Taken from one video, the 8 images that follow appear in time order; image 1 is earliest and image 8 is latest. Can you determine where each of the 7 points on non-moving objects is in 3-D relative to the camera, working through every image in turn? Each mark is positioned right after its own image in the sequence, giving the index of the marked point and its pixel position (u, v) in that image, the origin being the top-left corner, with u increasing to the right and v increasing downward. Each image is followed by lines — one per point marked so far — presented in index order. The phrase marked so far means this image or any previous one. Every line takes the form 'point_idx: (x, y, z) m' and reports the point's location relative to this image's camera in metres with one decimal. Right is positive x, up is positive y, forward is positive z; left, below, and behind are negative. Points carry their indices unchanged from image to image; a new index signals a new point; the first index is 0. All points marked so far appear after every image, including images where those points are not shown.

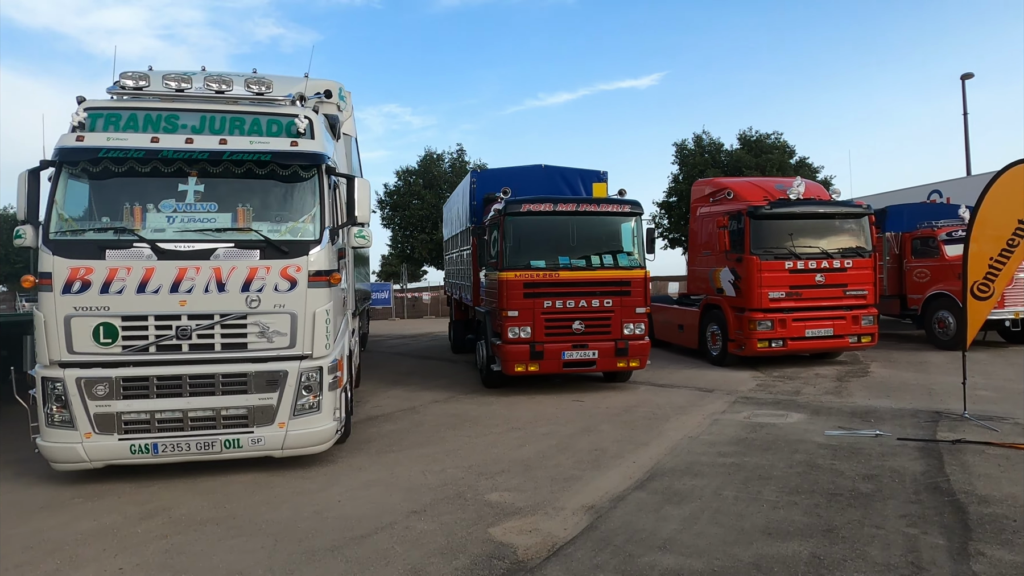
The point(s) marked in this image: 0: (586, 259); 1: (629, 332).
0: (+1.0, +0.4, +9.3) m
1: (+1.6, -0.6, +9.3) m
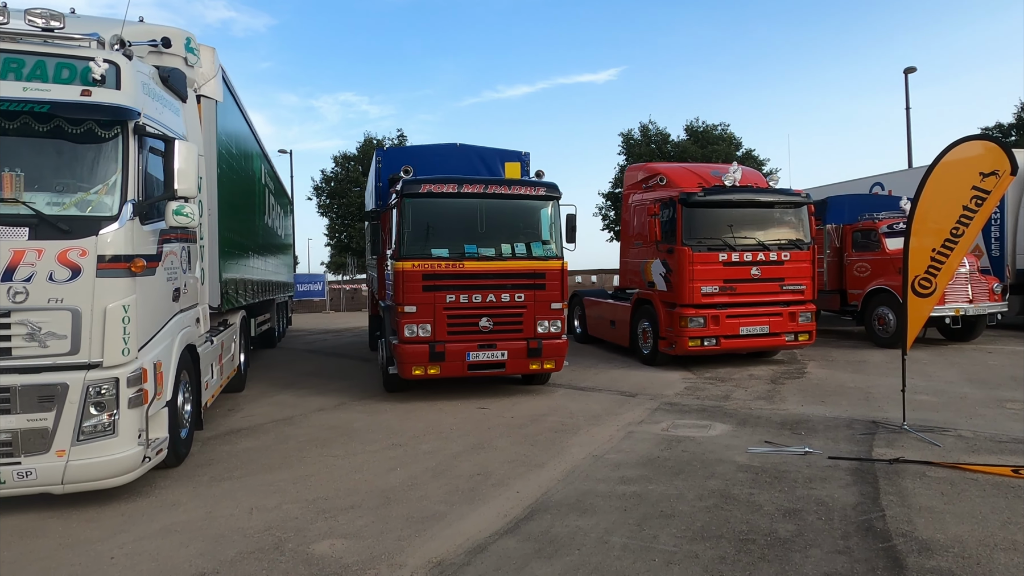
0: (-0.2, +0.5, +8.3) m
1: (+0.4, -0.5, +8.3) m
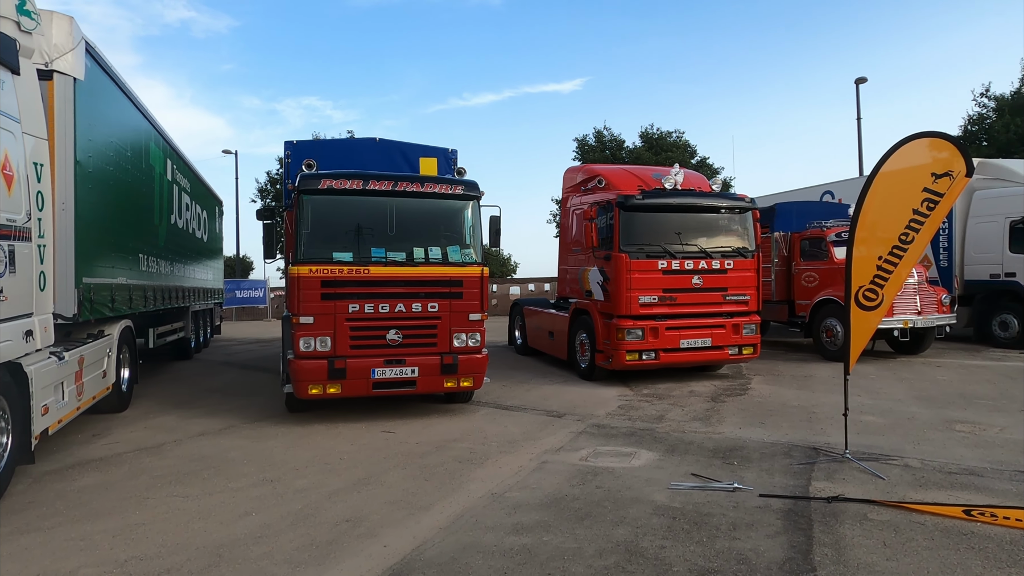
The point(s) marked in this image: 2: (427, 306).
0: (-1.2, +0.4, +7.4) m
1: (-0.6, -0.6, +7.5) m
2: (-0.9, -0.2, +7.4) m
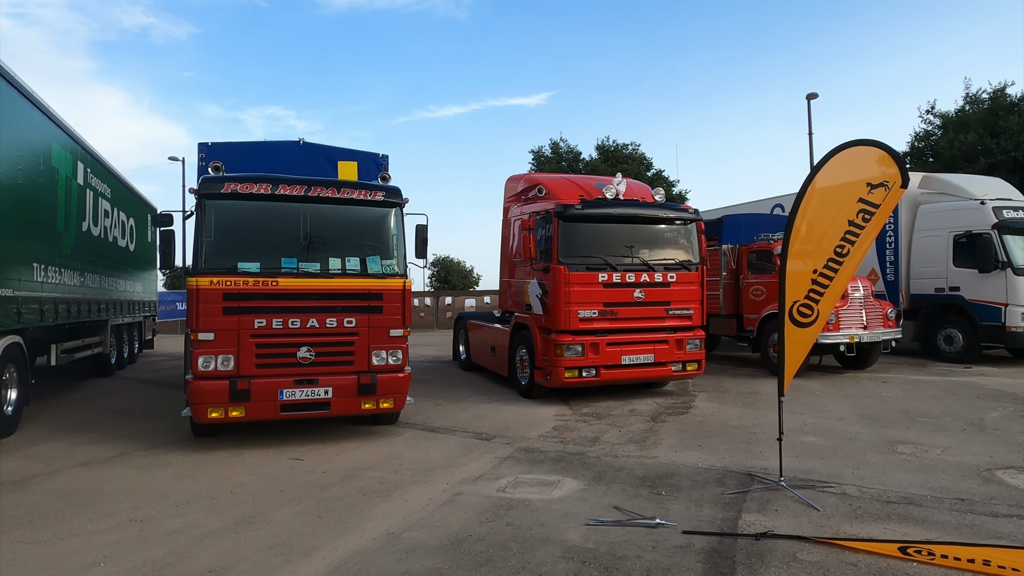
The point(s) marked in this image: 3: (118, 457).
0: (-2.0, +0.3, +6.9) m
1: (-1.4, -0.8, +7.0) m
2: (-1.7, -0.3, +6.8) m
3: (-3.9, -1.7, +6.6) m
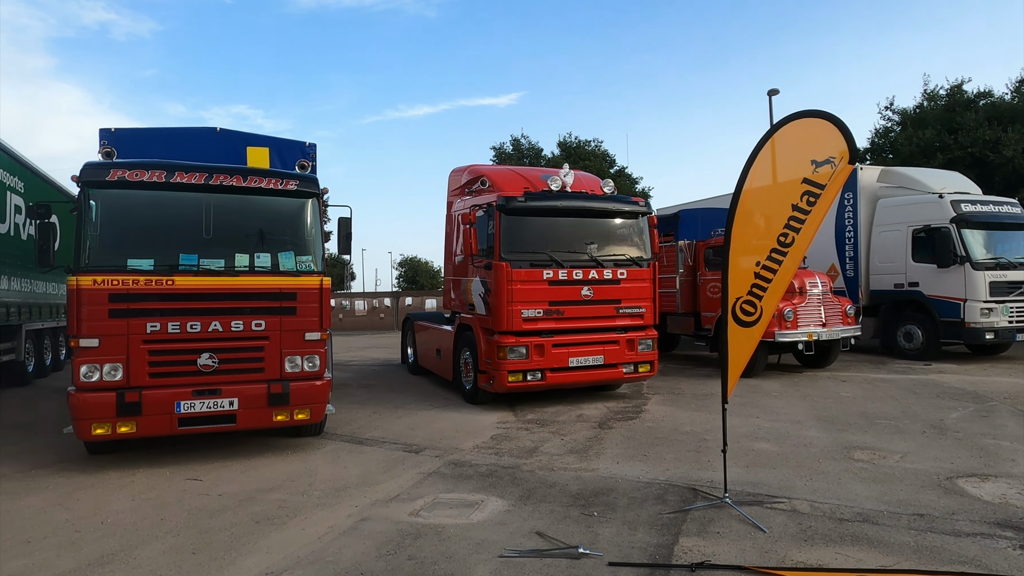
0: (-2.6, +0.3, +6.2) m
1: (-2.1, -0.8, +6.3) m
2: (-2.4, -0.3, +6.1) m
3: (-4.5, -1.7, +5.8) m
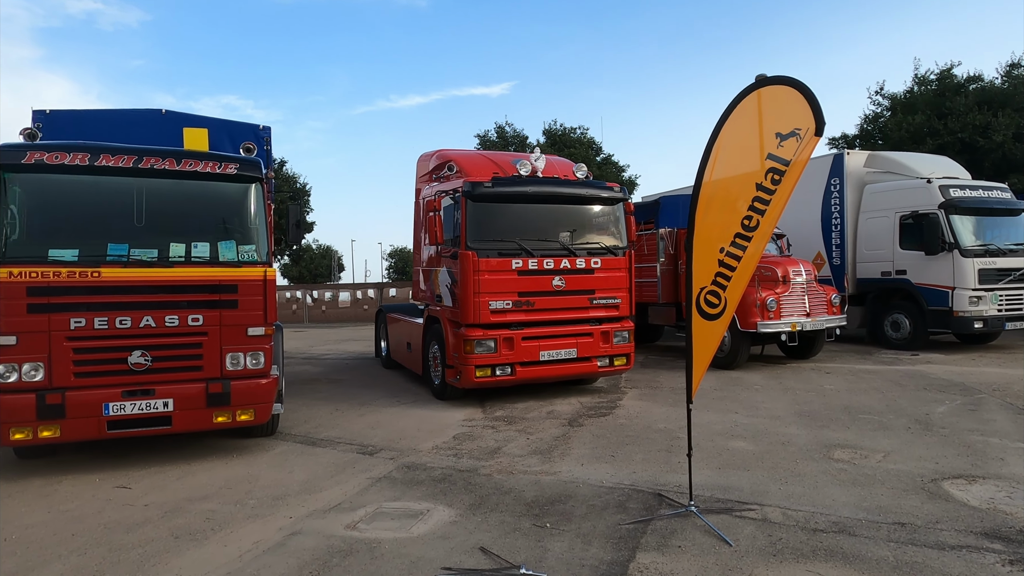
0: (-3.0, +0.3, +5.7) m
1: (-2.4, -0.7, +5.8) m
2: (-2.8, -0.3, +5.7) m
3: (-4.9, -1.6, +5.3) m
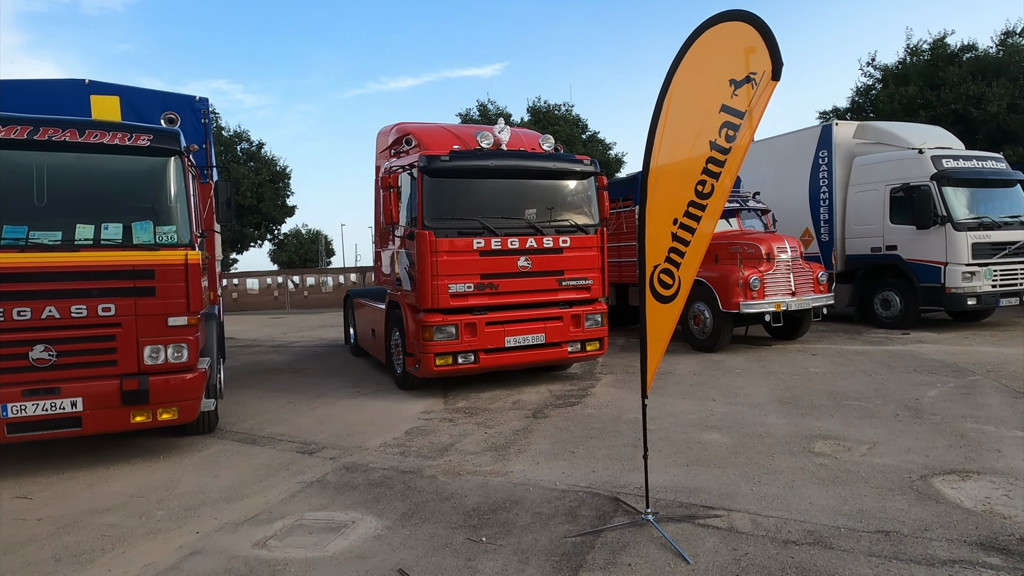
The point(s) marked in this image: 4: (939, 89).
0: (-3.4, +0.4, +5.1) m
1: (-2.8, -0.6, +5.3) m
2: (-3.2, -0.2, +5.1) m
3: (-5.3, -1.6, +4.8) m
4: (+12.3, +5.8, +19.2) m
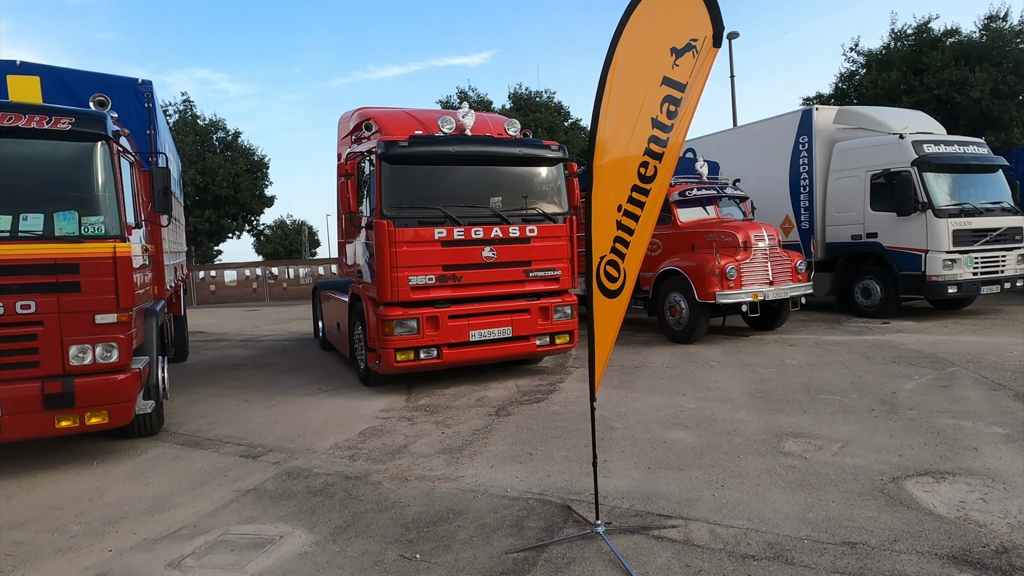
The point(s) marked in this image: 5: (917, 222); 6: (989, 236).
0: (-3.8, +0.5, +4.7) m
1: (-3.2, -0.5, +4.9) m
2: (-3.5, -0.1, +4.7) m
3: (-5.6, -1.5, +4.4) m
4: (+11.7, +6.1, +19.0) m
5: (+6.5, +1.1, +10.7) m
6: (+7.7, +0.8, +10.7) m
